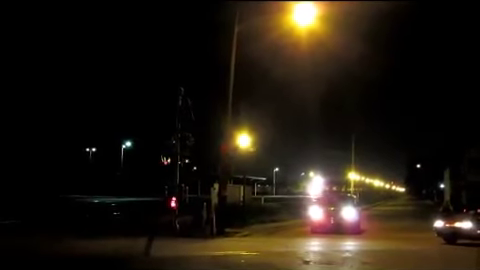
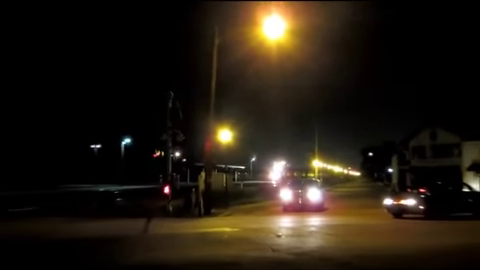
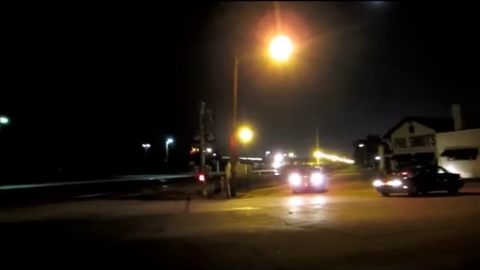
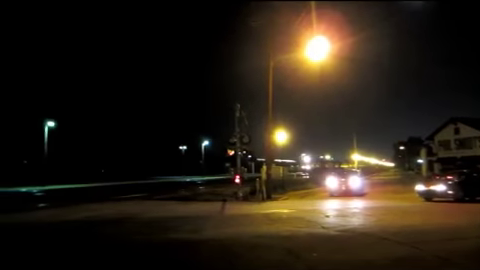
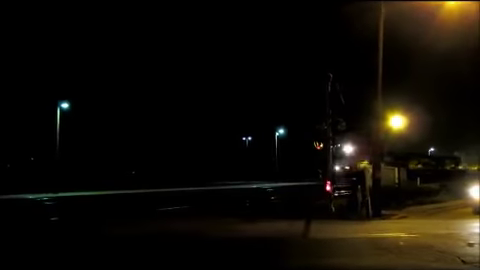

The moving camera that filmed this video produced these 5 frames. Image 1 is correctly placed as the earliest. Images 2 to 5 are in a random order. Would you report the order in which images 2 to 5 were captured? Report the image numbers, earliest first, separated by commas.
2, 3, 4, 5
